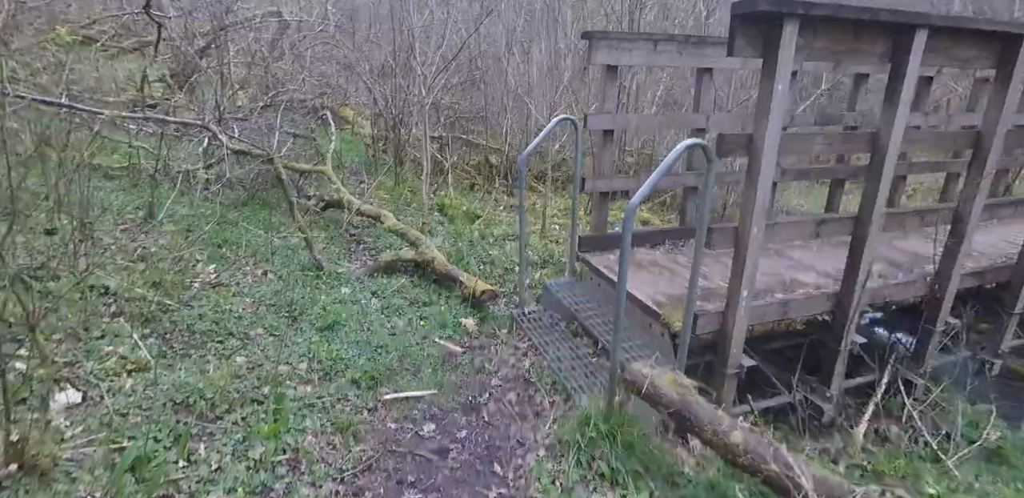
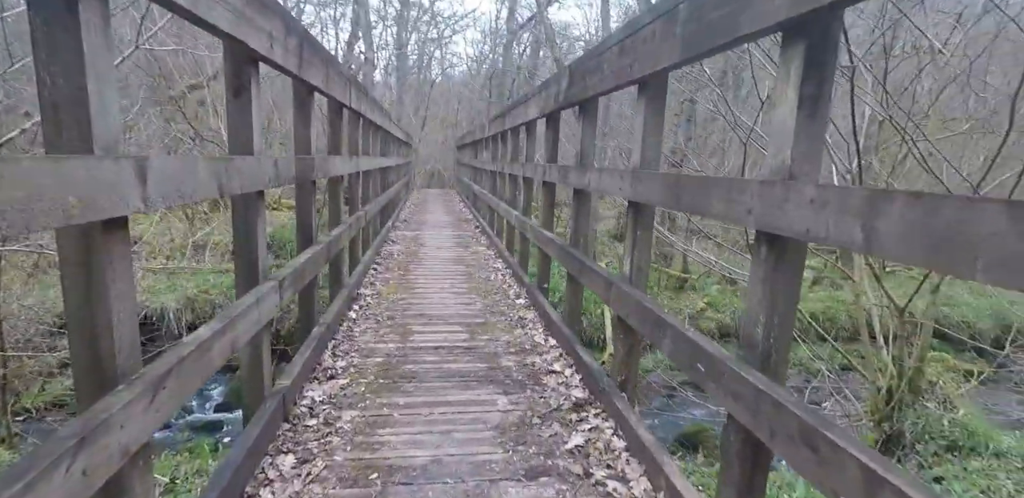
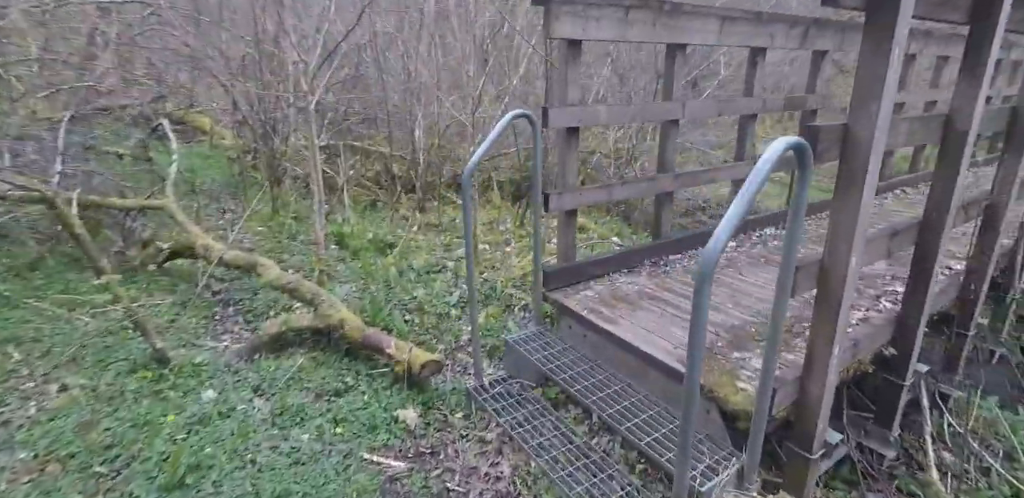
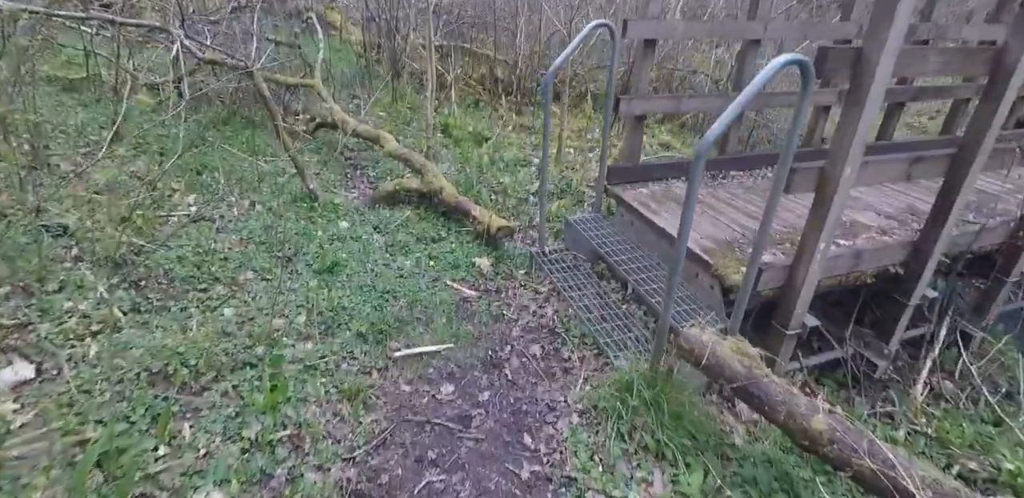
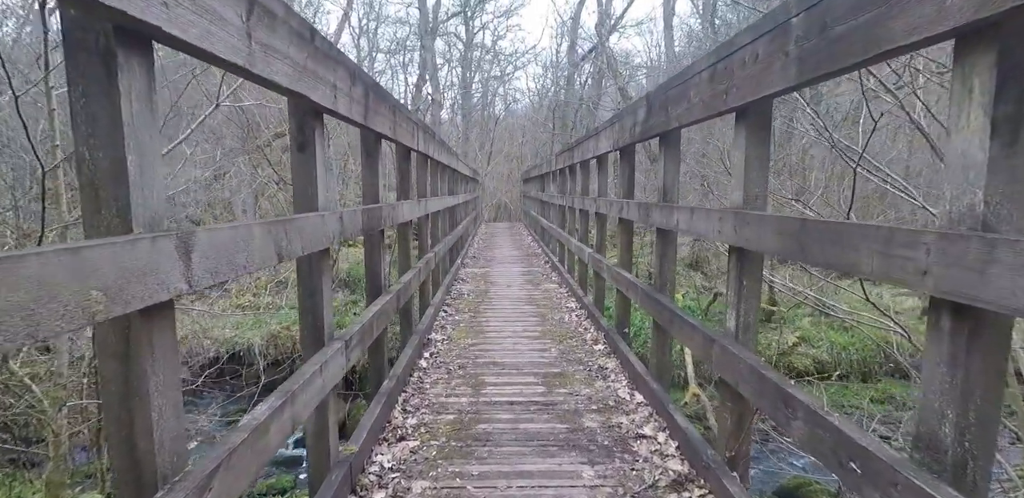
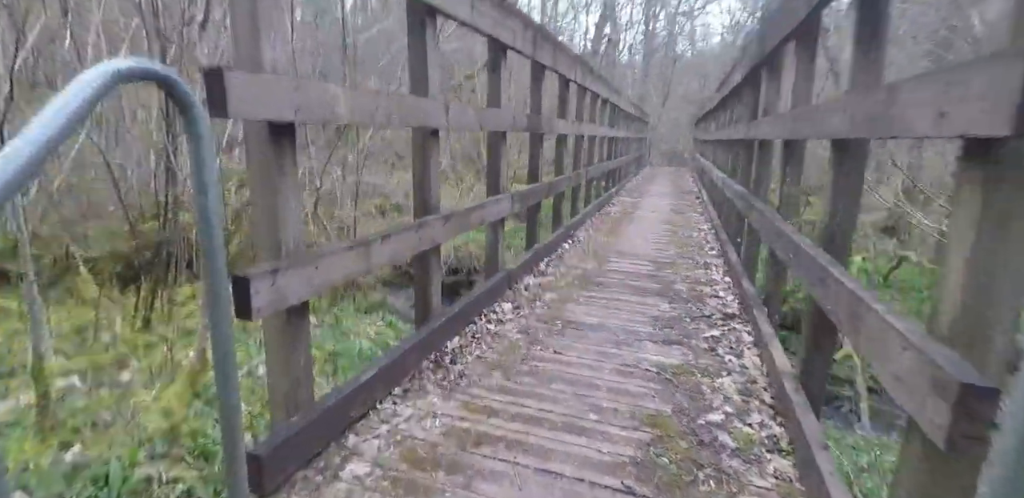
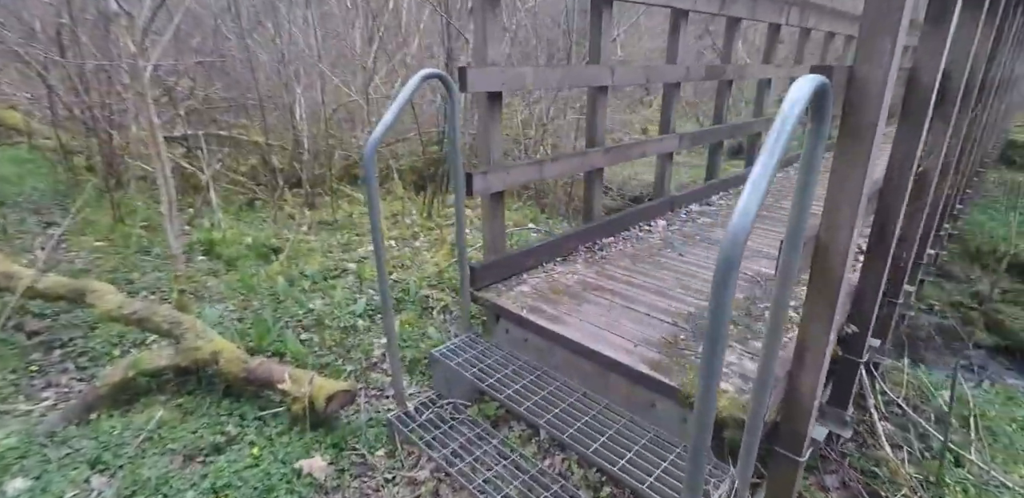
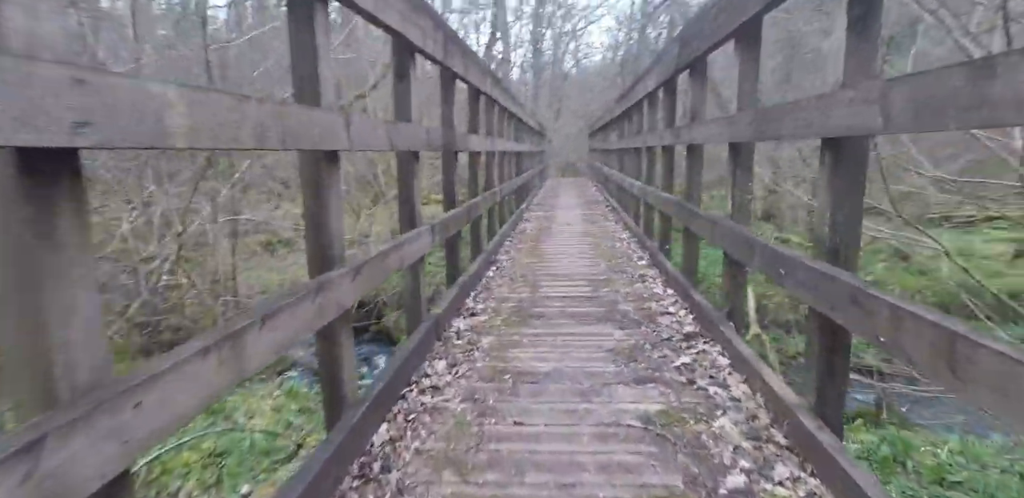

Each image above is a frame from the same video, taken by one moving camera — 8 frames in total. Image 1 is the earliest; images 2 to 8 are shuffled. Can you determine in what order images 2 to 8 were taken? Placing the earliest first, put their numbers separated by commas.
4, 3, 7, 6, 8, 2, 5
